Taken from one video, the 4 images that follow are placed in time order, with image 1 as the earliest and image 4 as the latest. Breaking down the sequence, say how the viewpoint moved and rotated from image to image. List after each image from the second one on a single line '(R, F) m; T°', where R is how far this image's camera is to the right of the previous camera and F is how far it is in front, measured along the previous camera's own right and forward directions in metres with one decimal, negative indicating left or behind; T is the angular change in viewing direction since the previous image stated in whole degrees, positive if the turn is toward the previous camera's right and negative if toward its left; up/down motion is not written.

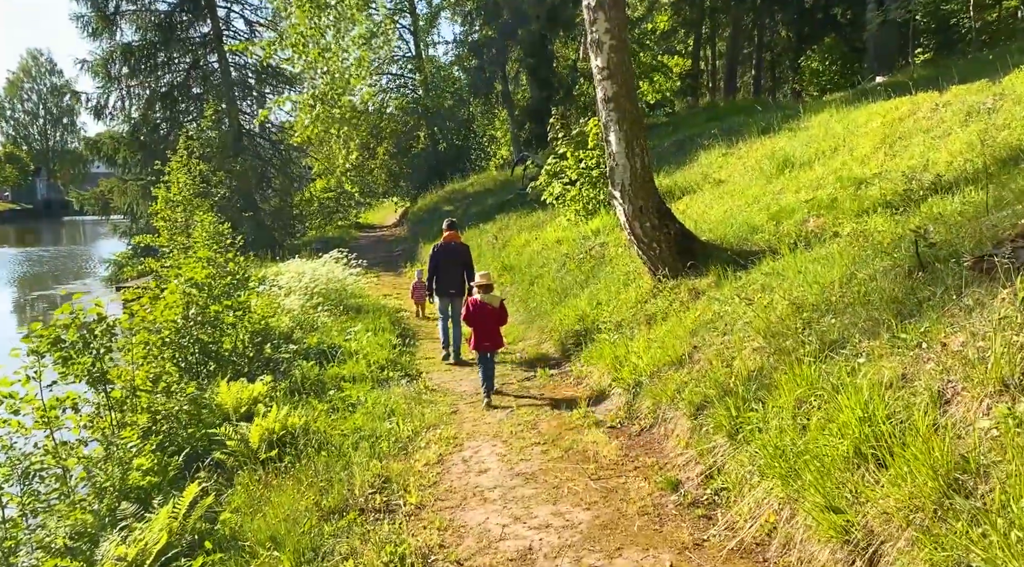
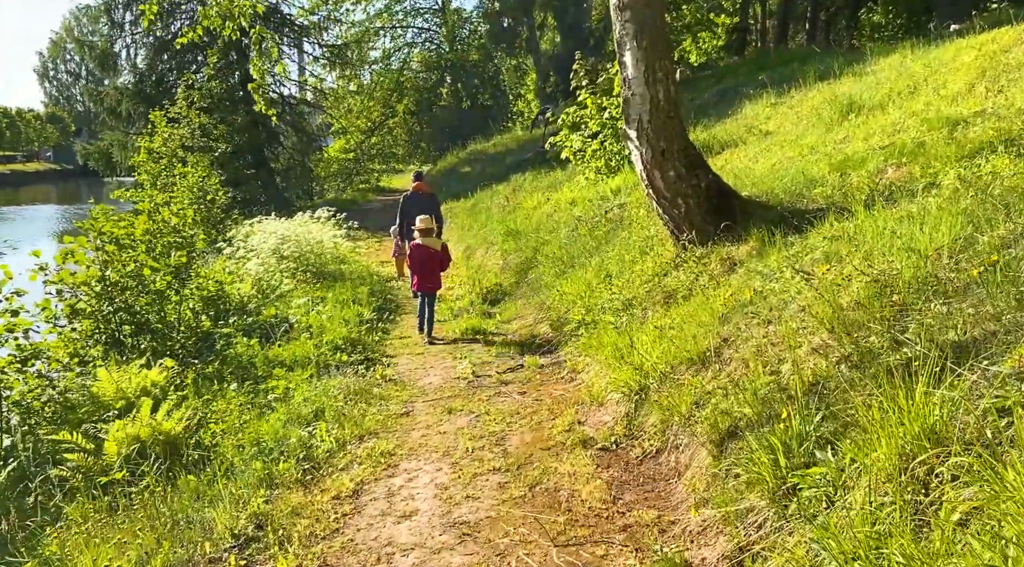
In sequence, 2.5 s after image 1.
(+0.5, +2.1) m; -3°
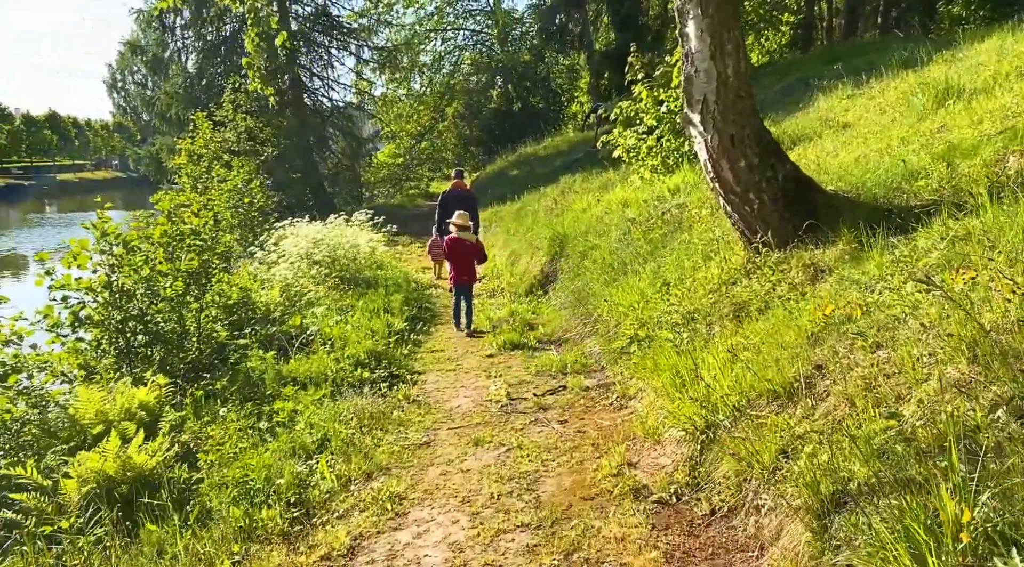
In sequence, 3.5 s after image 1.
(+0.1, +1.0) m; -4°
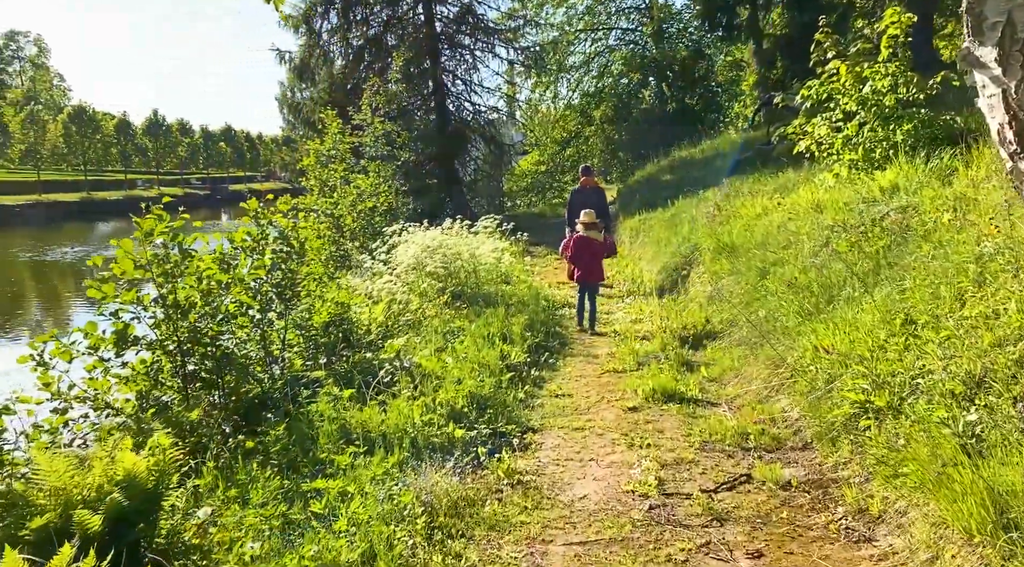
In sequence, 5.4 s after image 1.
(-0.1, +2.1) m; -10°
